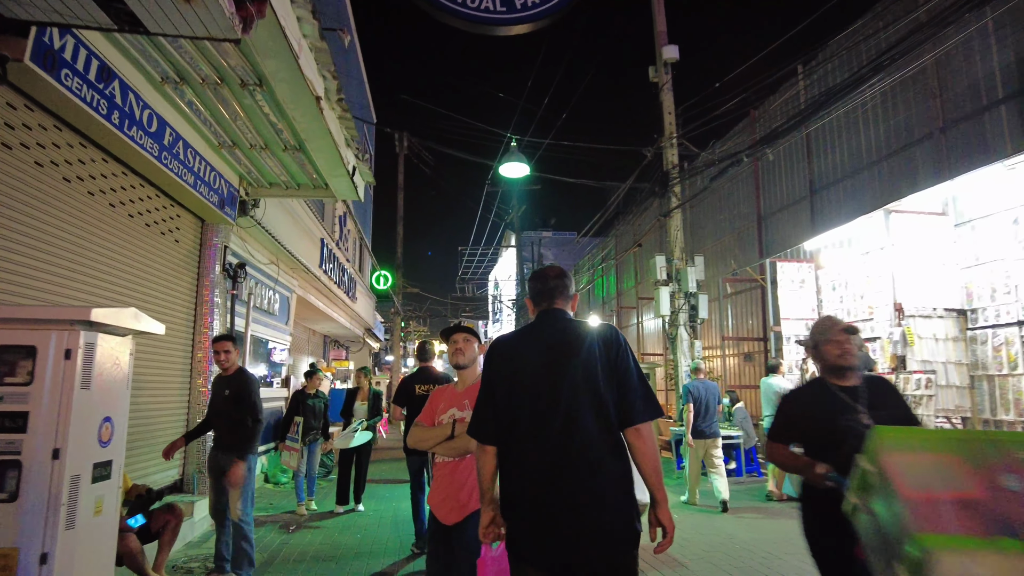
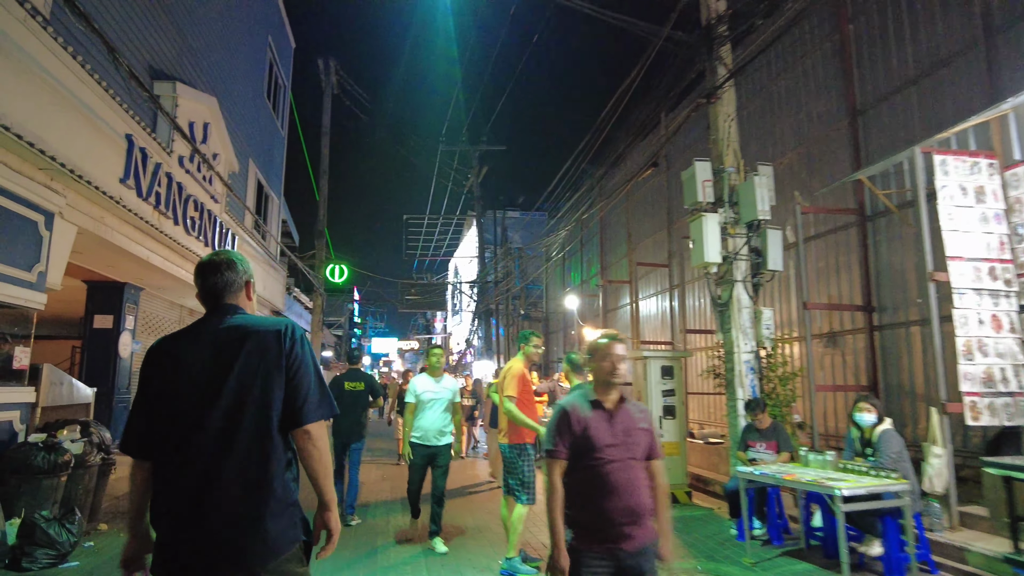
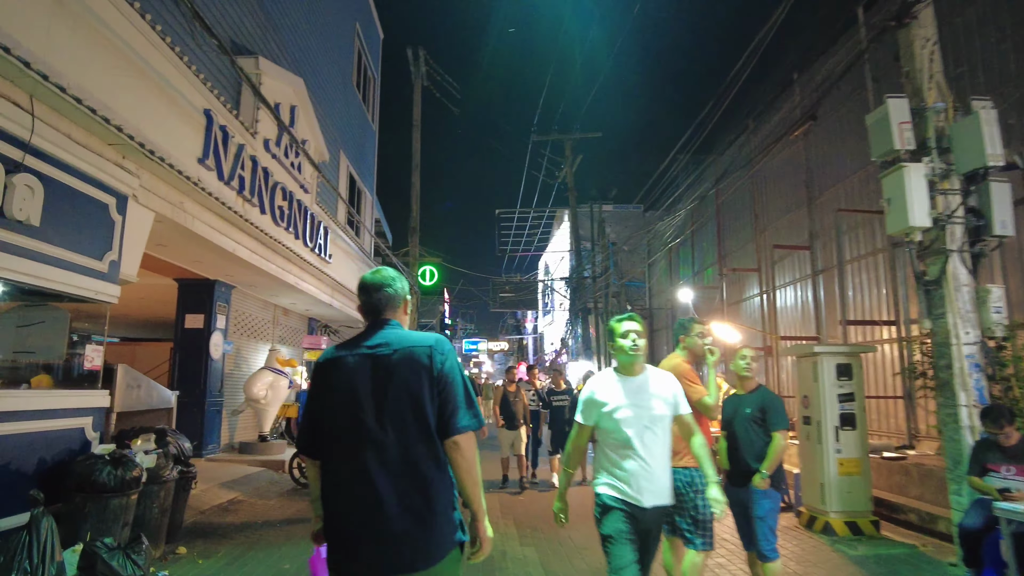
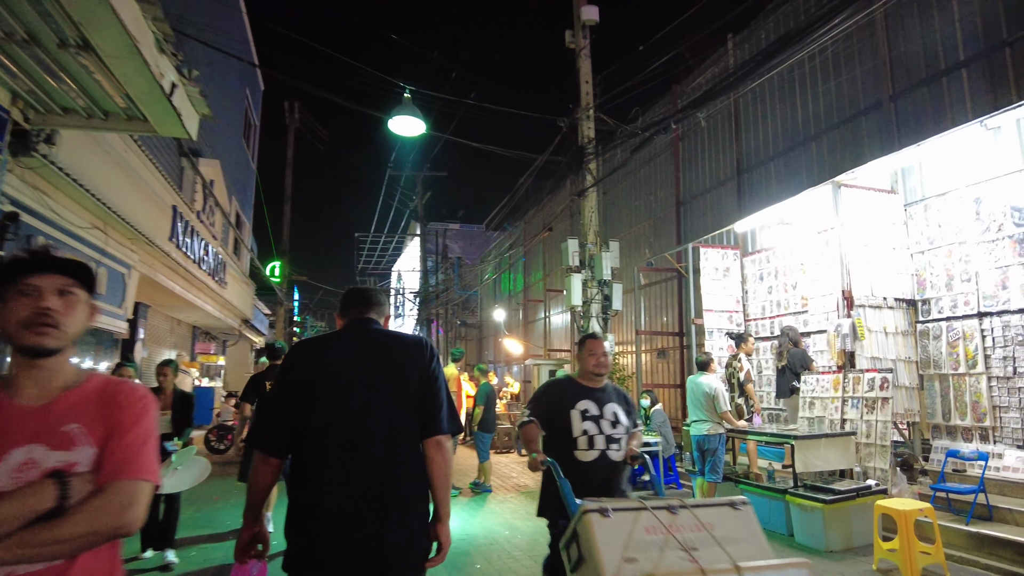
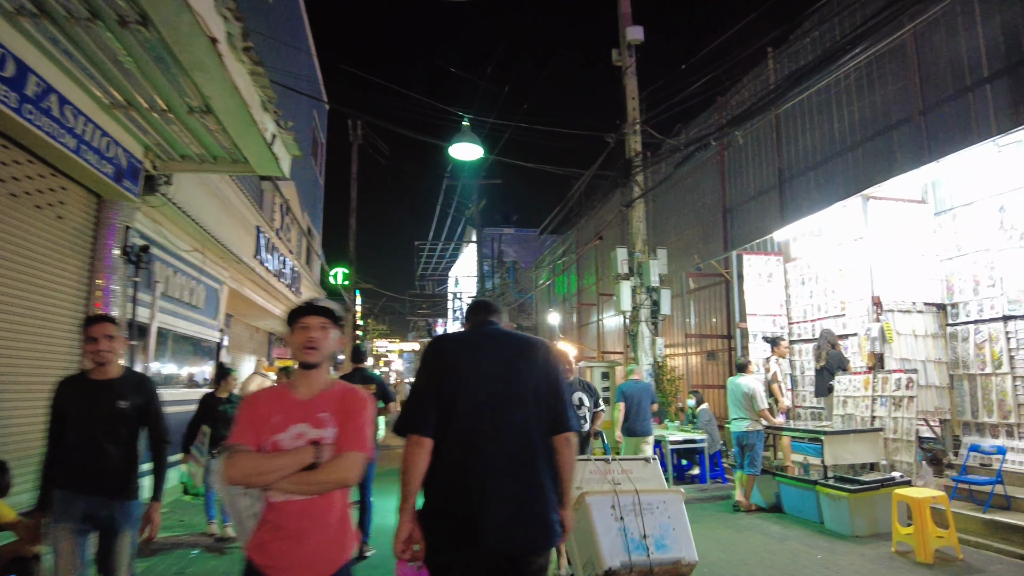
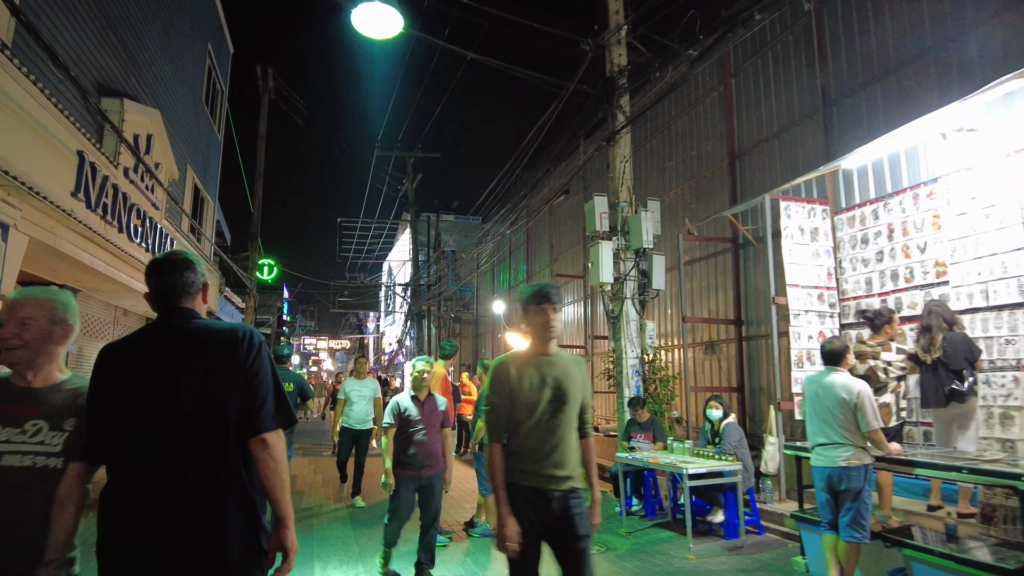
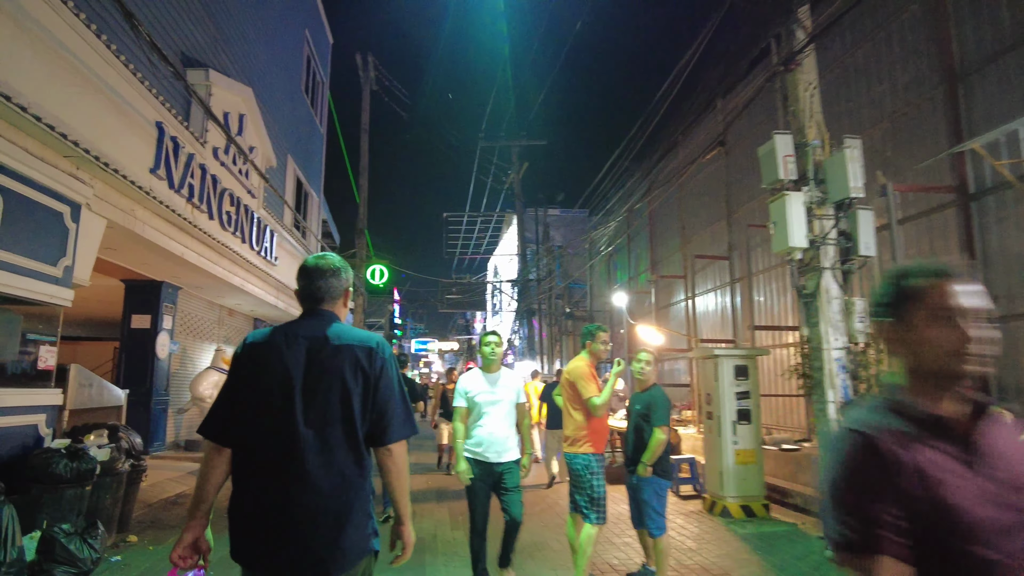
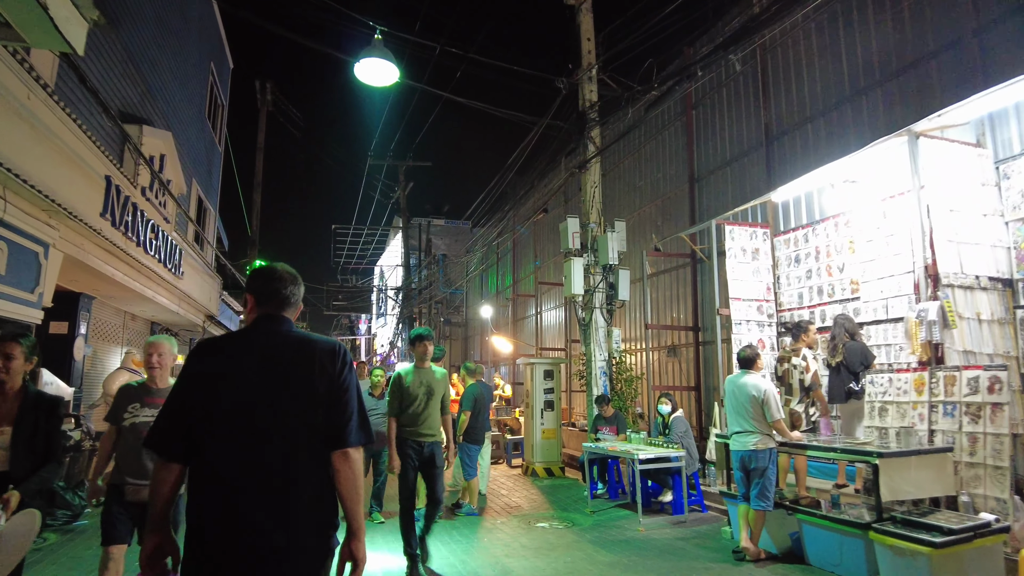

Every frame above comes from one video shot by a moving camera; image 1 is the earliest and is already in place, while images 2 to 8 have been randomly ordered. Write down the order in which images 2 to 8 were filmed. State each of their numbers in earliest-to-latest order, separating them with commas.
5, 4, 8, 6, 2, 7, 3
